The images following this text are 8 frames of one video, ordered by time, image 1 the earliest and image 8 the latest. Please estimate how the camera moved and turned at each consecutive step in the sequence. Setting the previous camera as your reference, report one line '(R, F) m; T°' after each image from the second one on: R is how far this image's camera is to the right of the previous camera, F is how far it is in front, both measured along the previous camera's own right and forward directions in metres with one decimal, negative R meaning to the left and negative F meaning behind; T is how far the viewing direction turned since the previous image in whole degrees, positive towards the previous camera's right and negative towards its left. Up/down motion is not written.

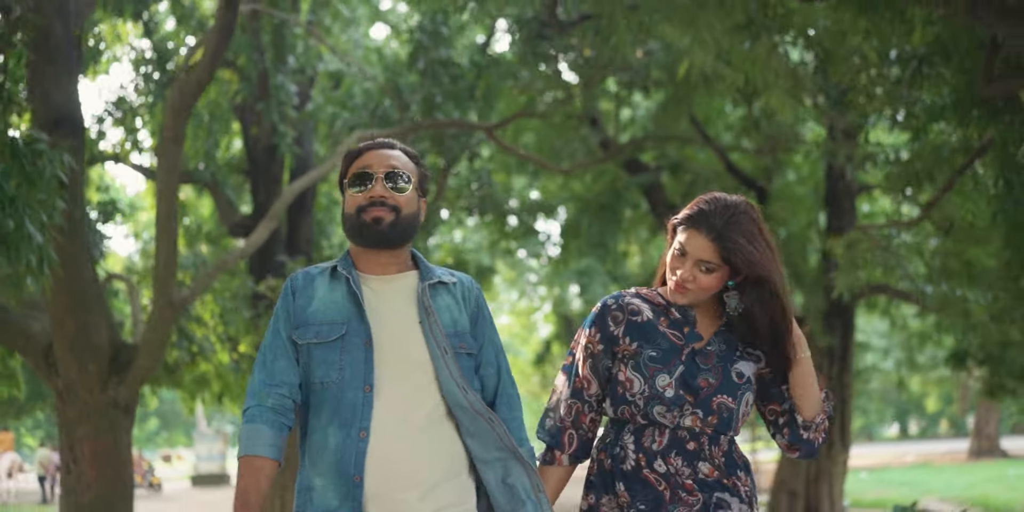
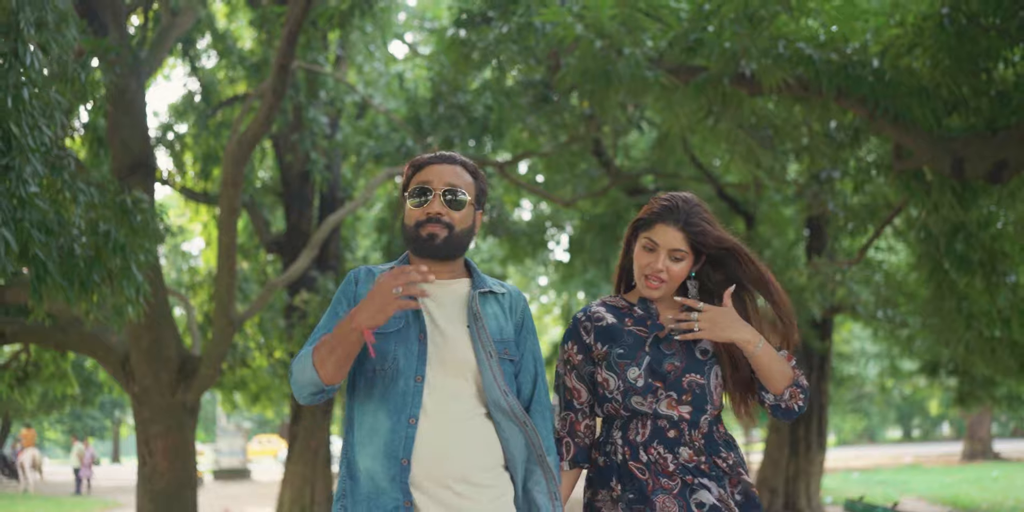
(0.0, -1.7) m; -1°
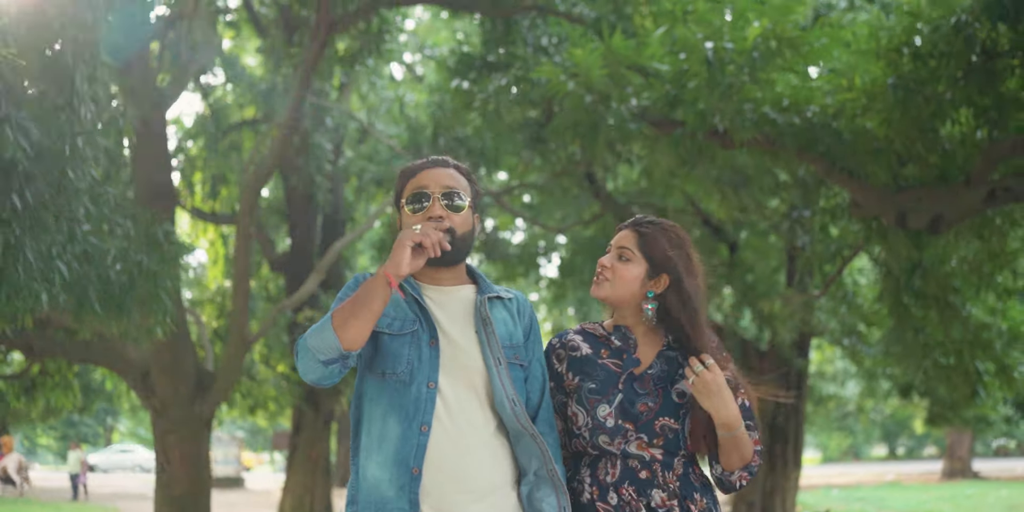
(0.0, -0.9) m; 0°
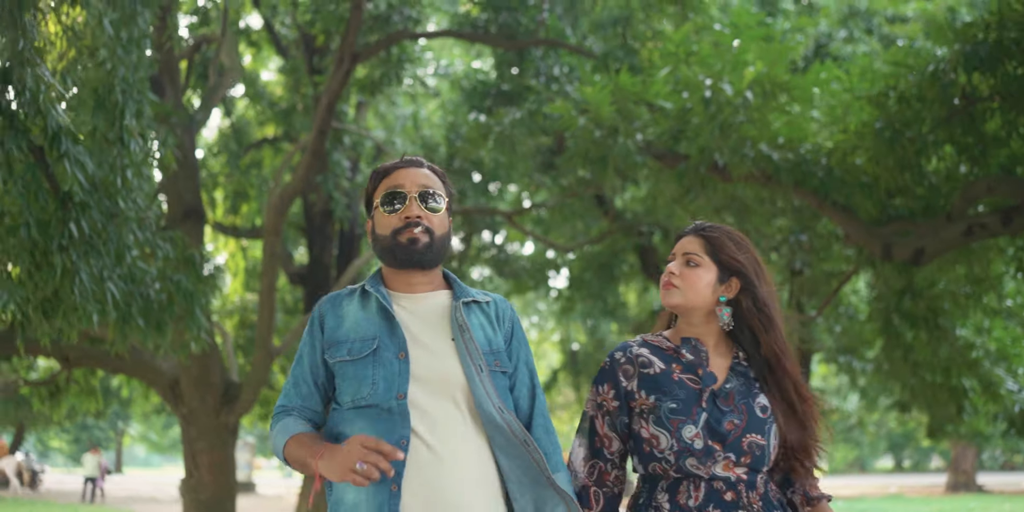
(0.0, -0.6) m; 0°
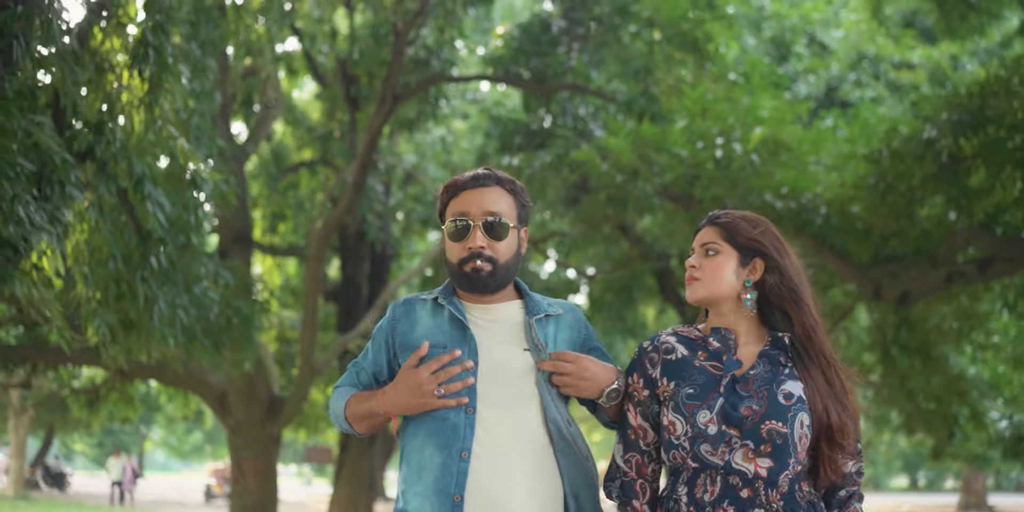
(-0.1, -1.0) m; -1°
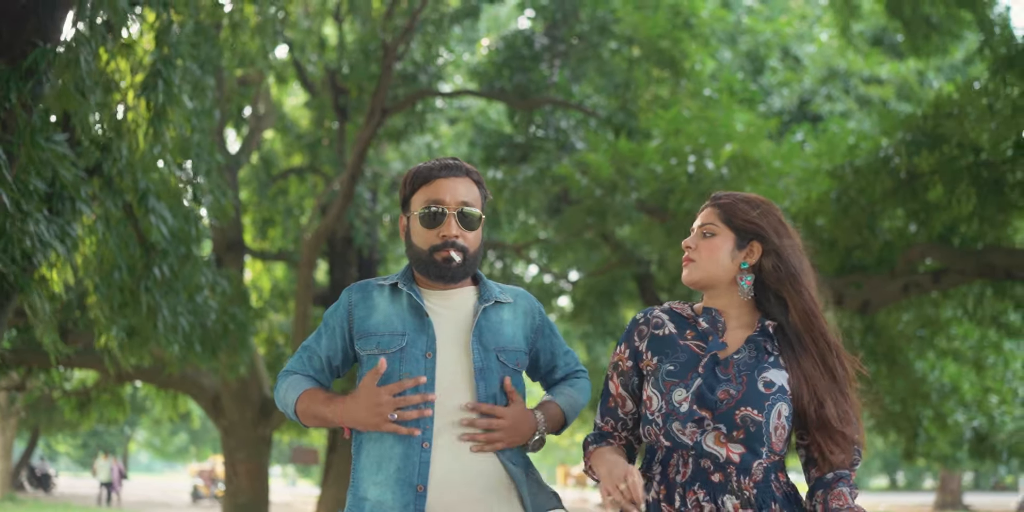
(0.0, -0.5) m; +1°
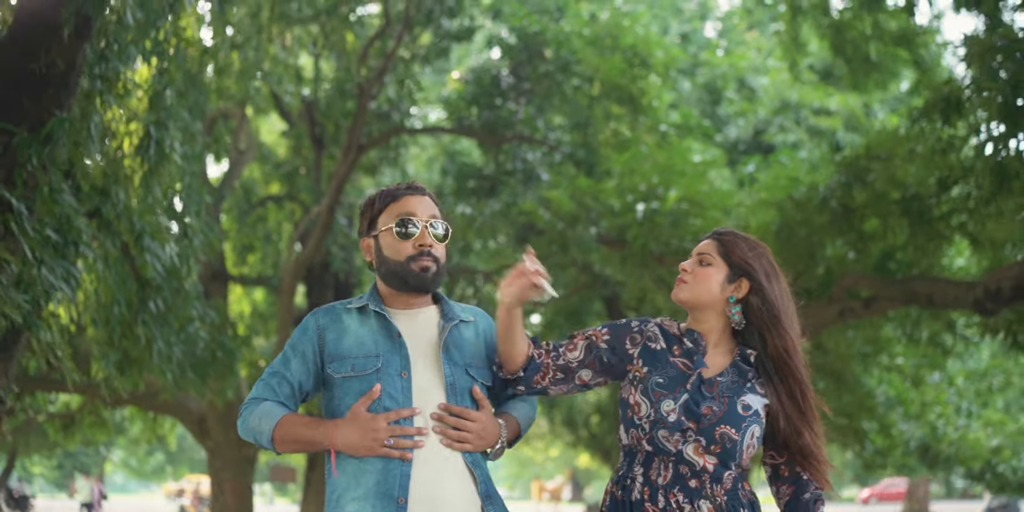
(+0.1, -0.8) m; +1°
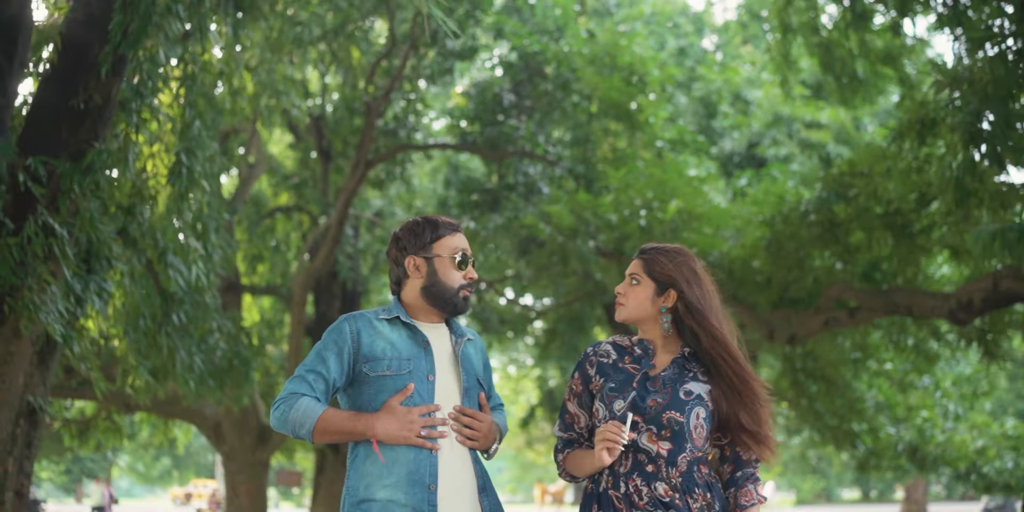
(0.0, -0.6) m; 0°
